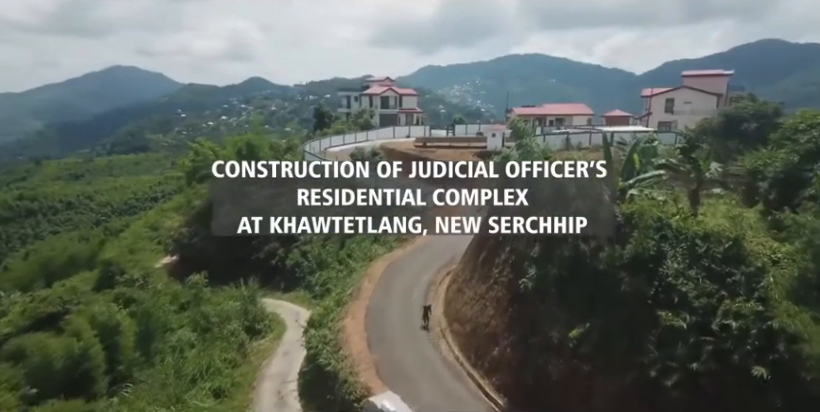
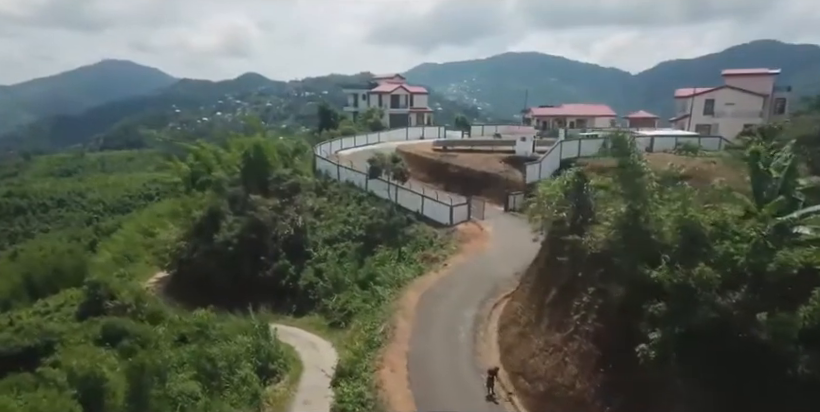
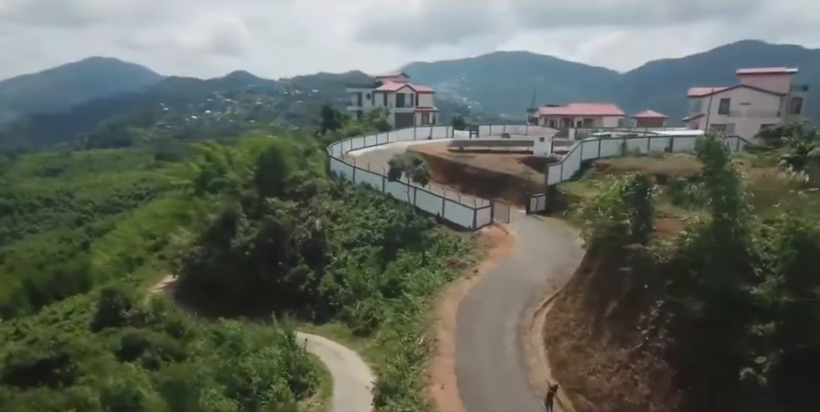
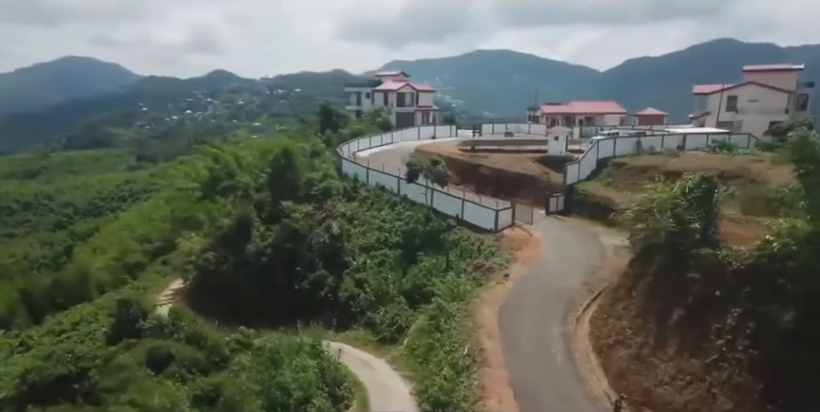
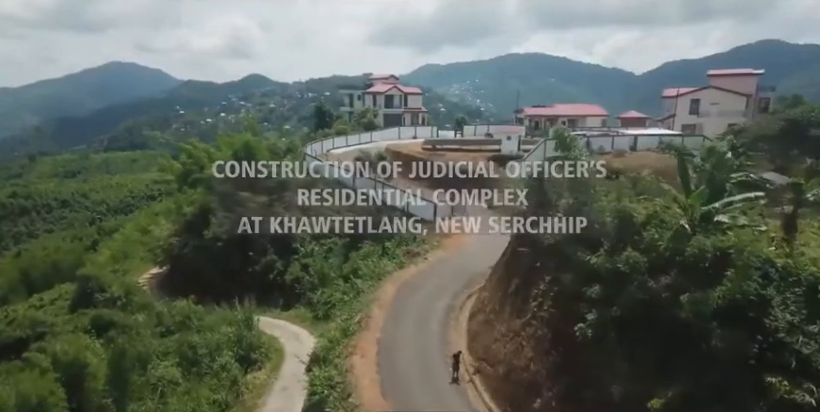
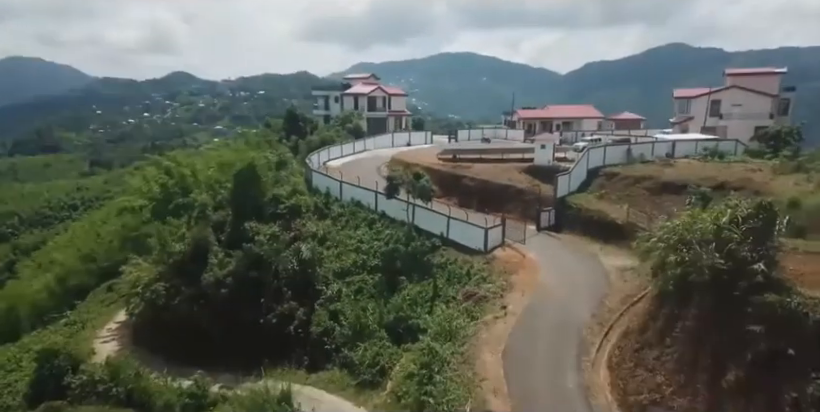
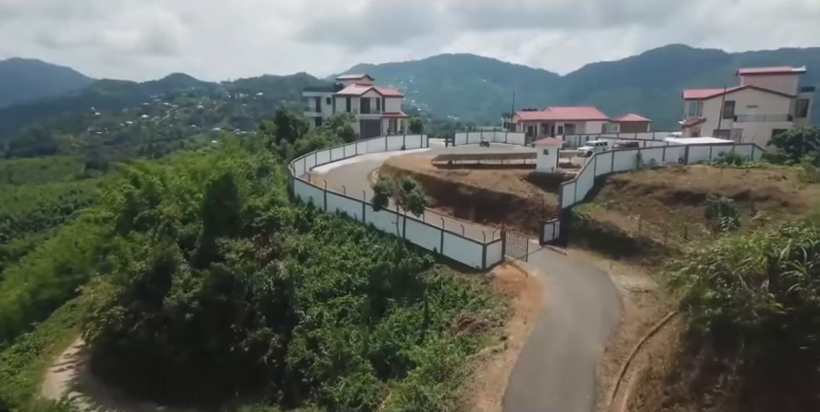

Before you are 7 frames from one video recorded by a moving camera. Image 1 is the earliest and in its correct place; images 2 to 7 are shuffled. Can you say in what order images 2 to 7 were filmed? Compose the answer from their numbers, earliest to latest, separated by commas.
5, 2, 3, 4, 6, 7
